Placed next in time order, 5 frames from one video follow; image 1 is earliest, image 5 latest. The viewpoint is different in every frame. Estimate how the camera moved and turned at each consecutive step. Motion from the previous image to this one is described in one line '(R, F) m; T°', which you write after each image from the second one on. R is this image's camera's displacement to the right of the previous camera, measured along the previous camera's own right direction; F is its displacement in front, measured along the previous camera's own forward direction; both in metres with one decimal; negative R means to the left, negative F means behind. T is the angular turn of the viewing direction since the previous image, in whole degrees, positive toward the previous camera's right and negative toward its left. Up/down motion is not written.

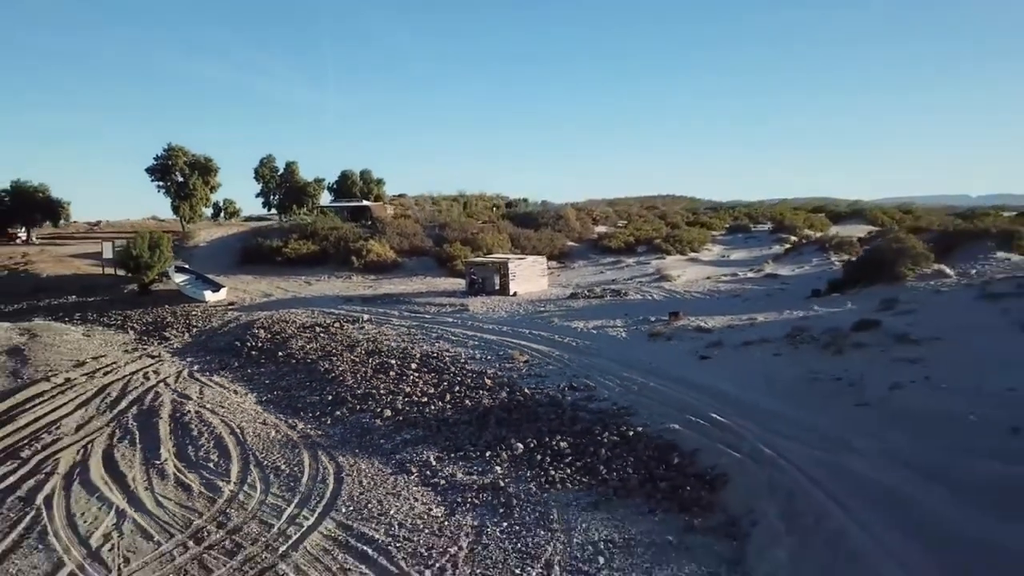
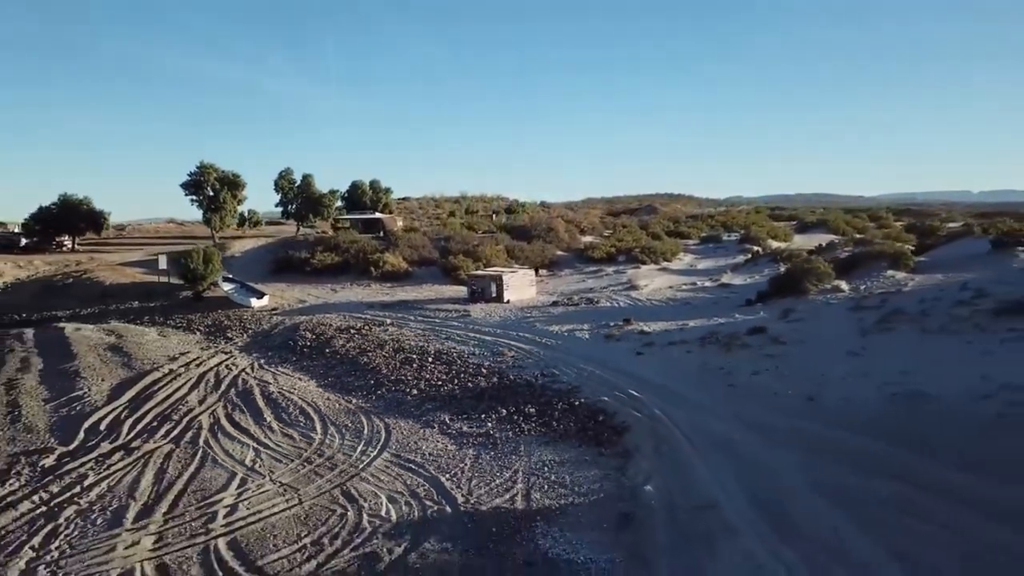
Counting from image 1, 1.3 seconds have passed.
(+0.2, -3.6) m; 0°
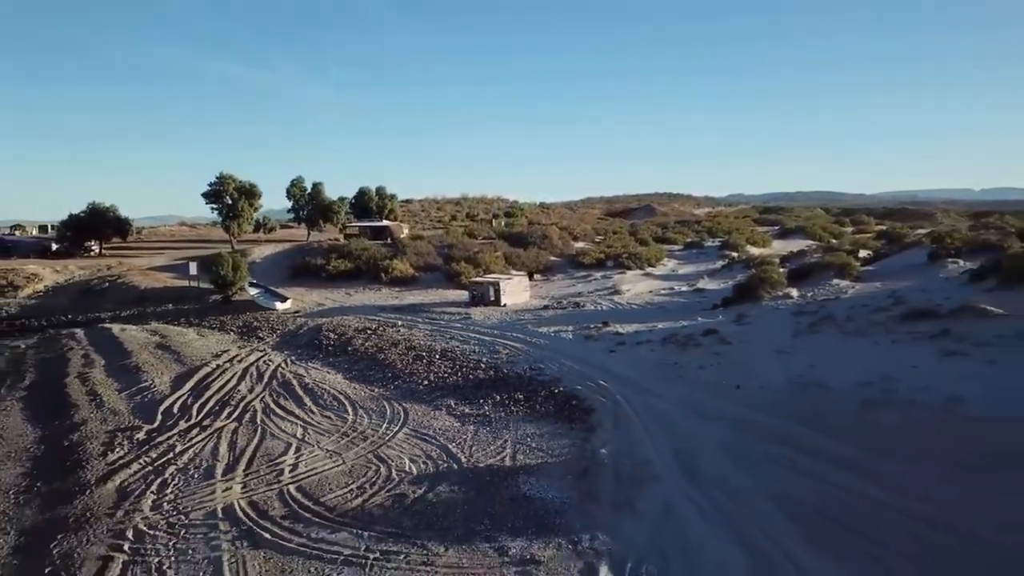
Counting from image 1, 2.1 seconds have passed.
(+0.1, -2.6) m; 0°
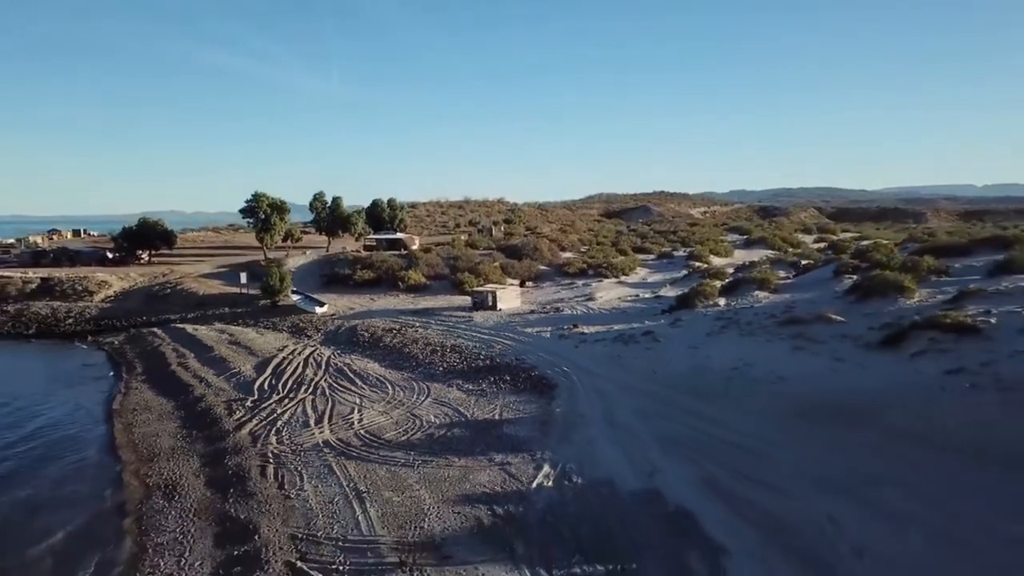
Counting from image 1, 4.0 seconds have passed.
(+0.3, -5.7) m; 0°
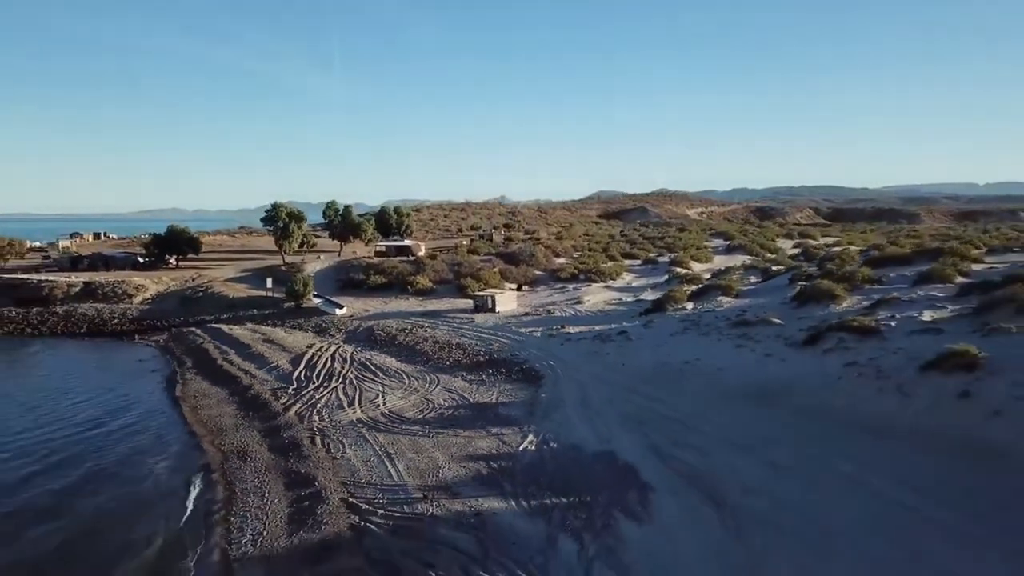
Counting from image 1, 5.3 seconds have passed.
(+0.2, -3.9) m; 0°
